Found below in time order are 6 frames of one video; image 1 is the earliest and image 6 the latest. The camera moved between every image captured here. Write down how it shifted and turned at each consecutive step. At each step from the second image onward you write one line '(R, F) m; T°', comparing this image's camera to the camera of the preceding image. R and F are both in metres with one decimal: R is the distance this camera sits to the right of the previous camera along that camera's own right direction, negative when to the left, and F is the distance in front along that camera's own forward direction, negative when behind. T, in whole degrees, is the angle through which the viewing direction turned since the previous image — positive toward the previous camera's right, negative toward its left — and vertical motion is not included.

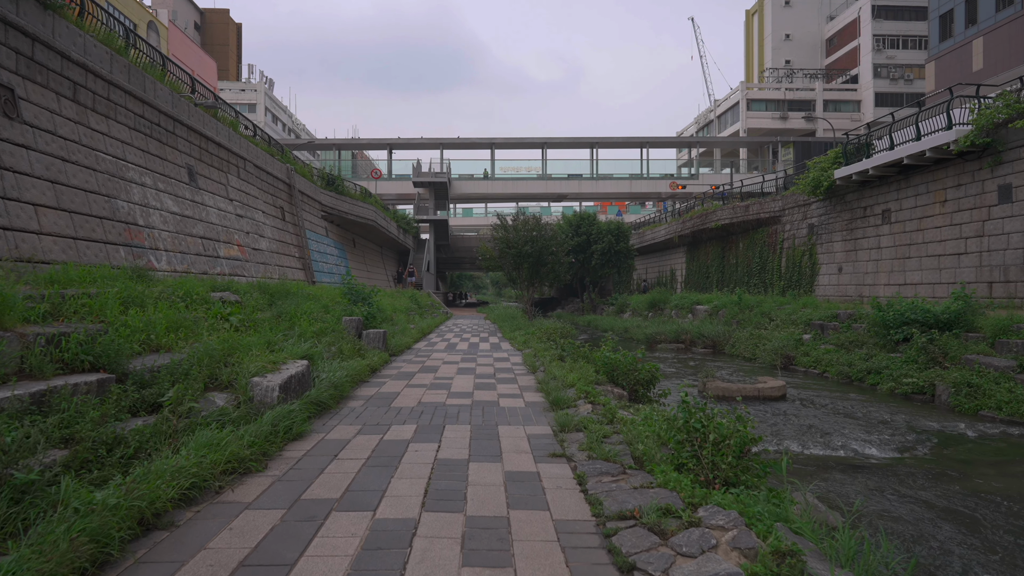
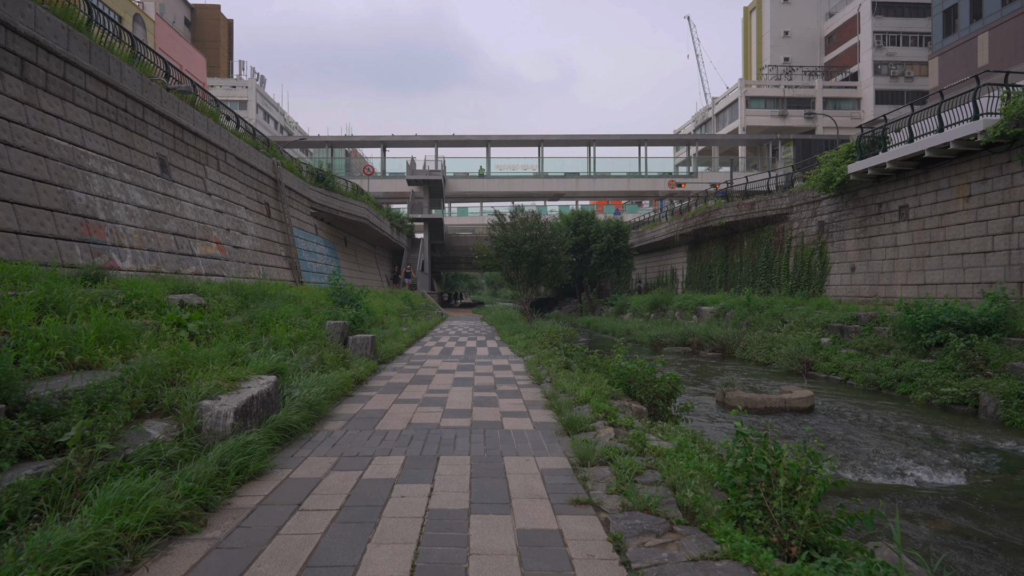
(-0.1, +0.7) m; 0°
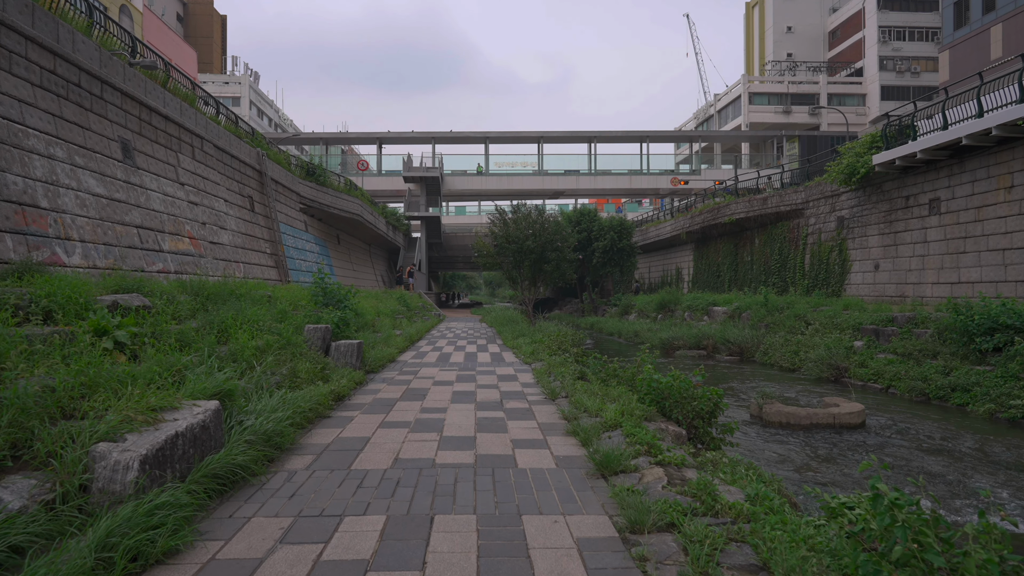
(-0.1, +0.9) m; 0°
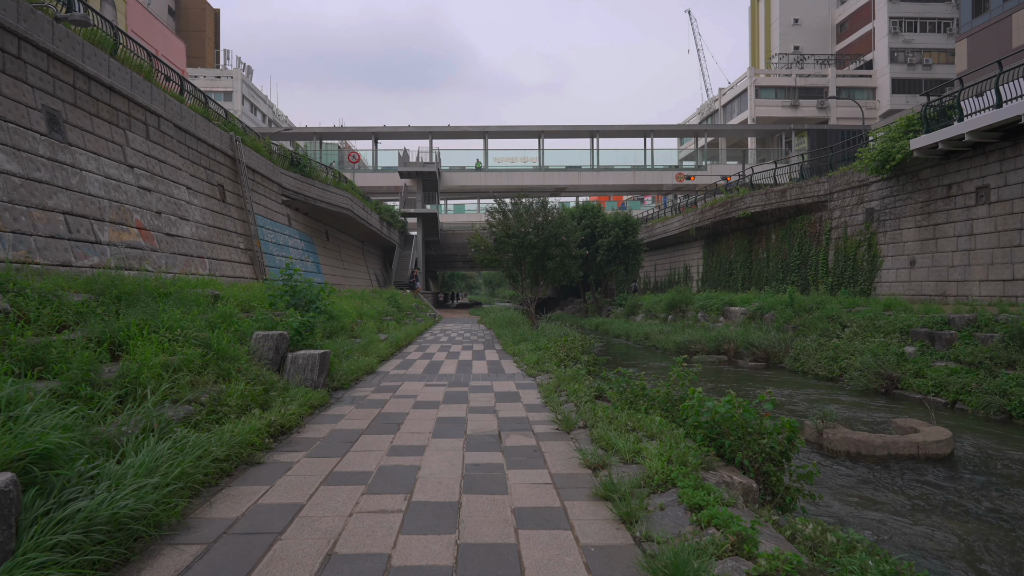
(0.0, +1.2) m; 0°
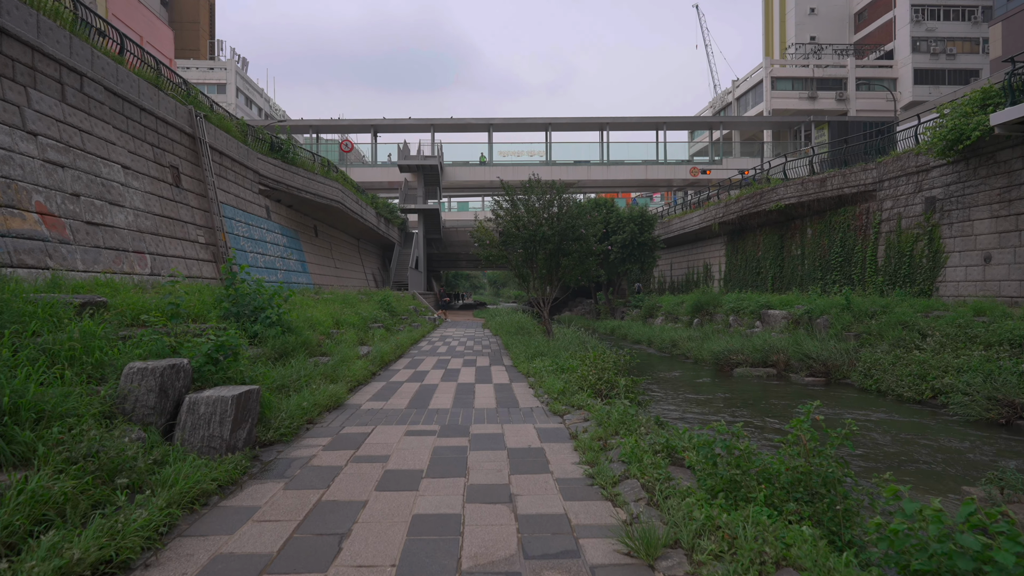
(-0.1, +1.7) m; 0°
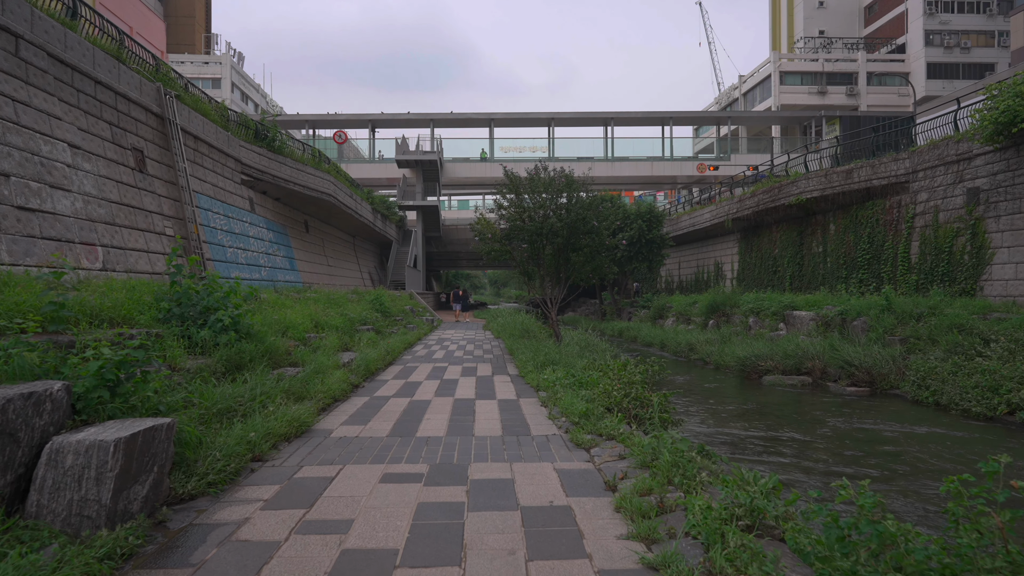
(-0.1, +1.0) m; 0°
